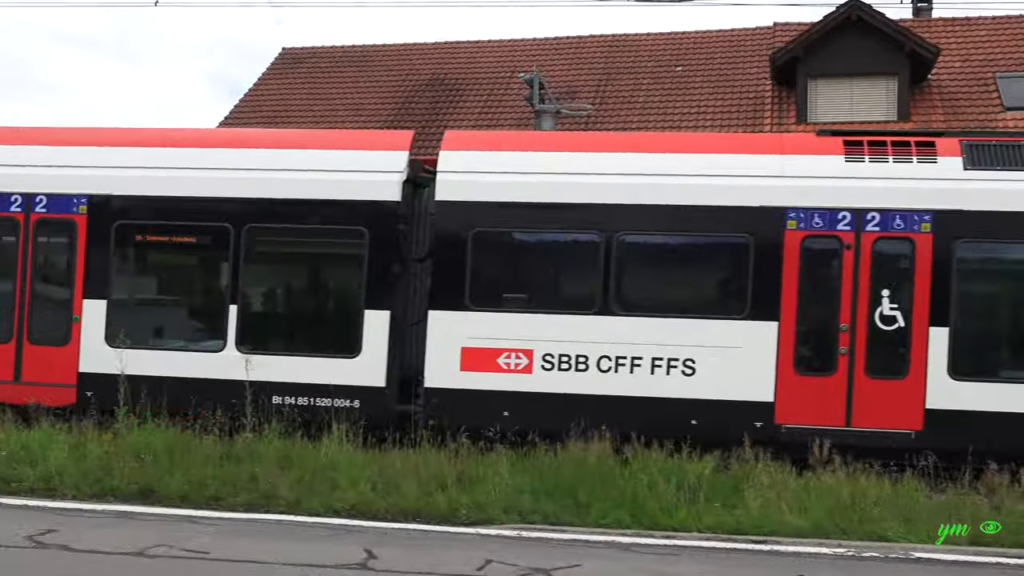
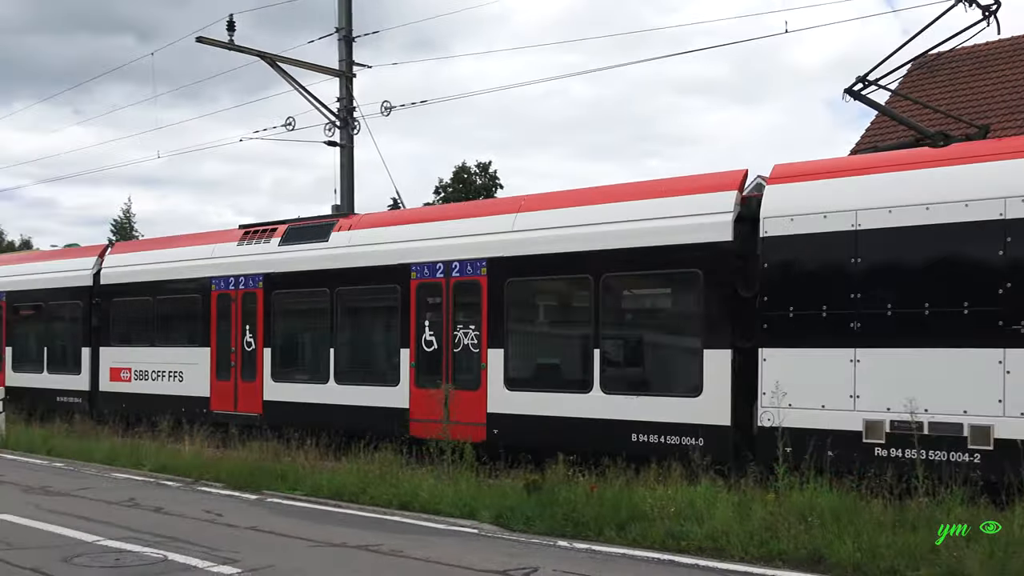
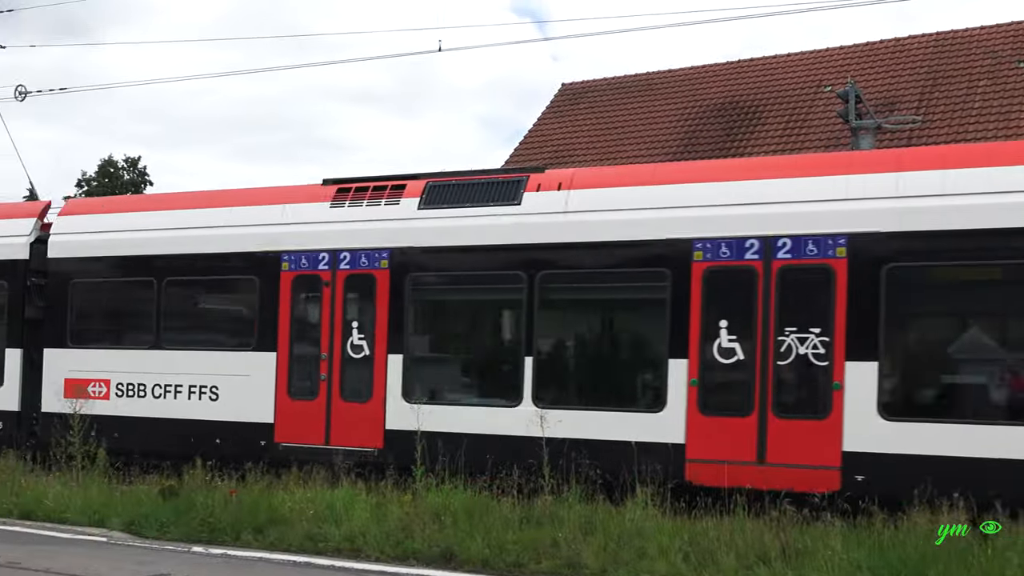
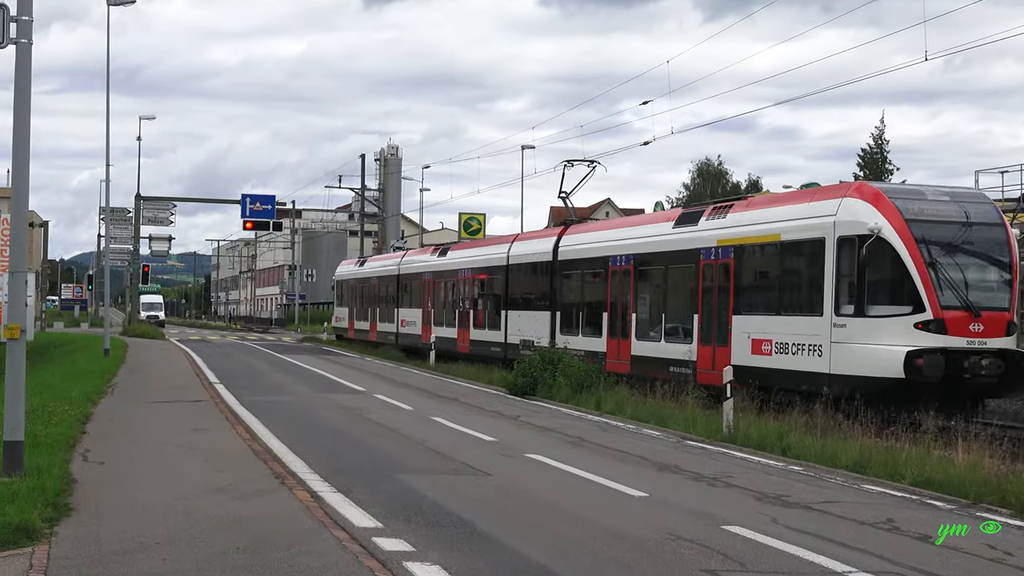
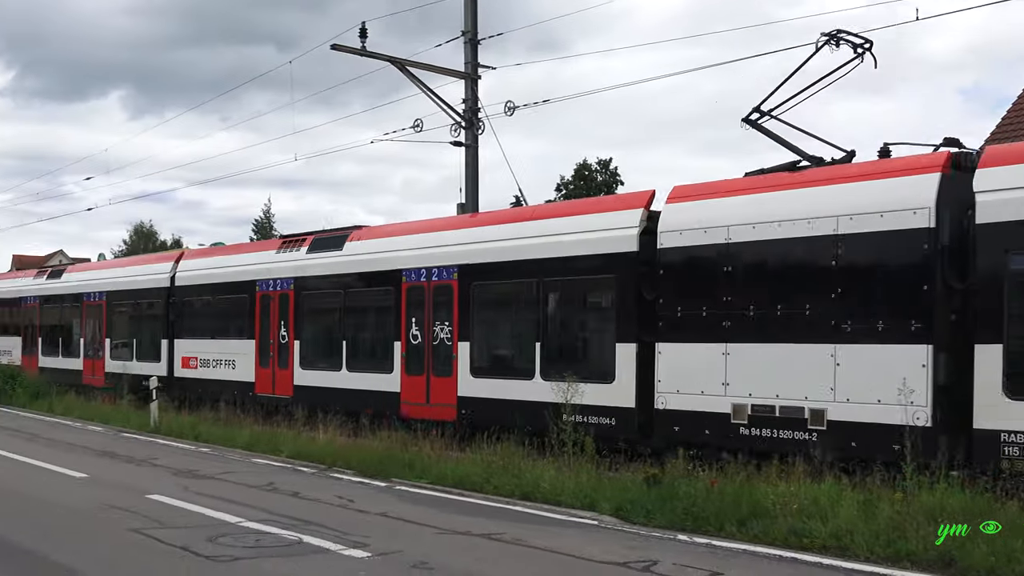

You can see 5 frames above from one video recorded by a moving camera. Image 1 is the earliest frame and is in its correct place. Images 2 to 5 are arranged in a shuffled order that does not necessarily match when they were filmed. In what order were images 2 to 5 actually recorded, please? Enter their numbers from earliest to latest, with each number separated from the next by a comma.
3, 2, 5, 4
